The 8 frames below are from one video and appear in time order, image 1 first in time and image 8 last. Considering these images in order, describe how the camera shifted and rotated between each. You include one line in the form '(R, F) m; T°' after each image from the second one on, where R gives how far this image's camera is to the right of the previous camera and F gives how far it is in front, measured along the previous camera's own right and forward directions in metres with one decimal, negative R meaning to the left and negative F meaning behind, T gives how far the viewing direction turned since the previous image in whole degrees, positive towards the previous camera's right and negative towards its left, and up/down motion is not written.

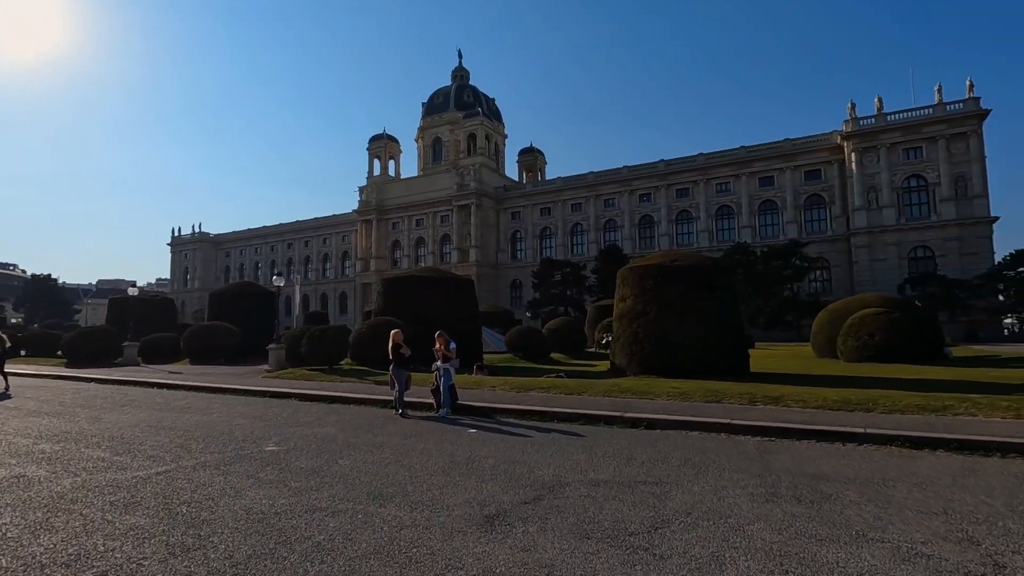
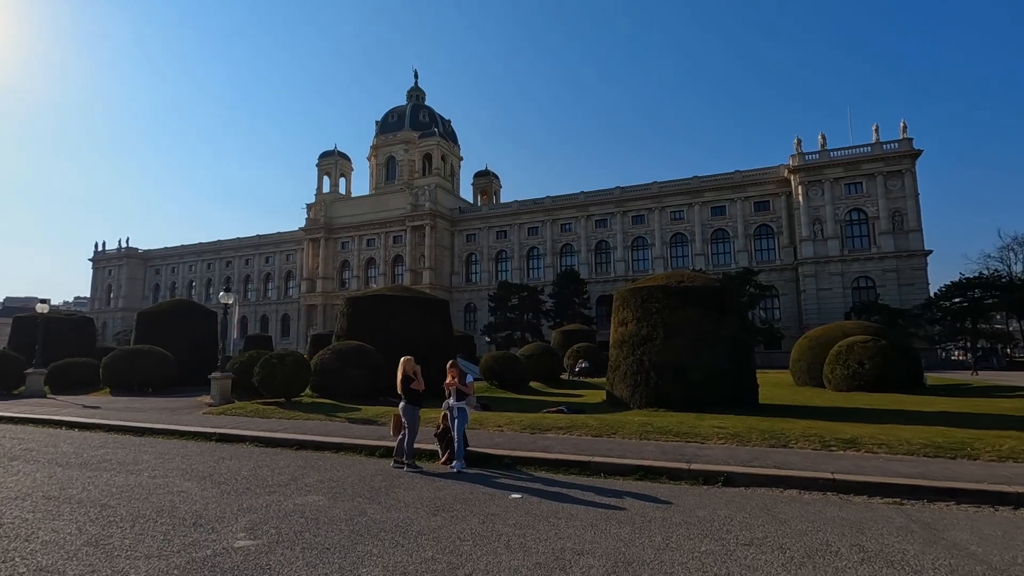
(-1.3, +2.1) m; +6°
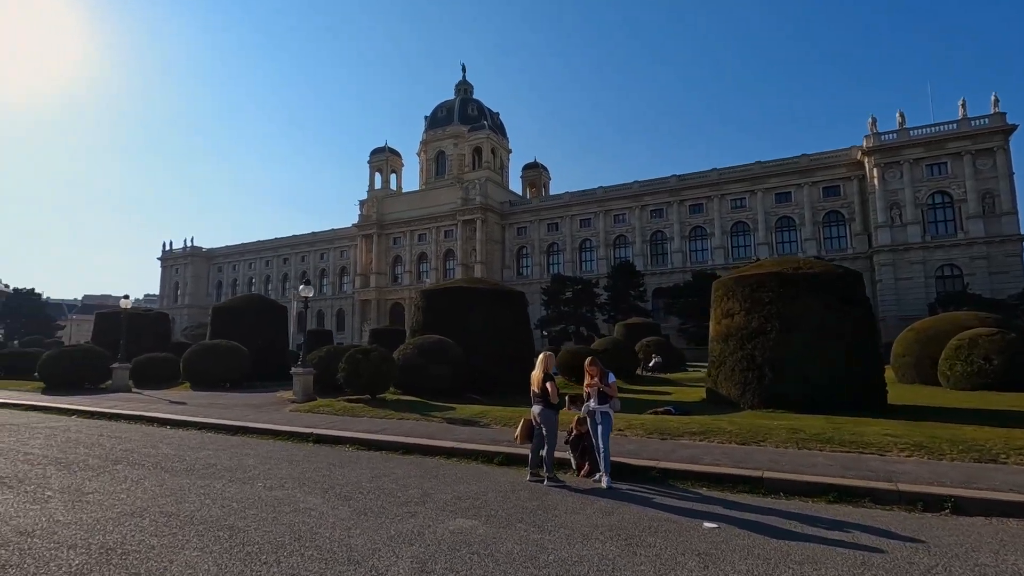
(-1.4, +1.1) m; -5°
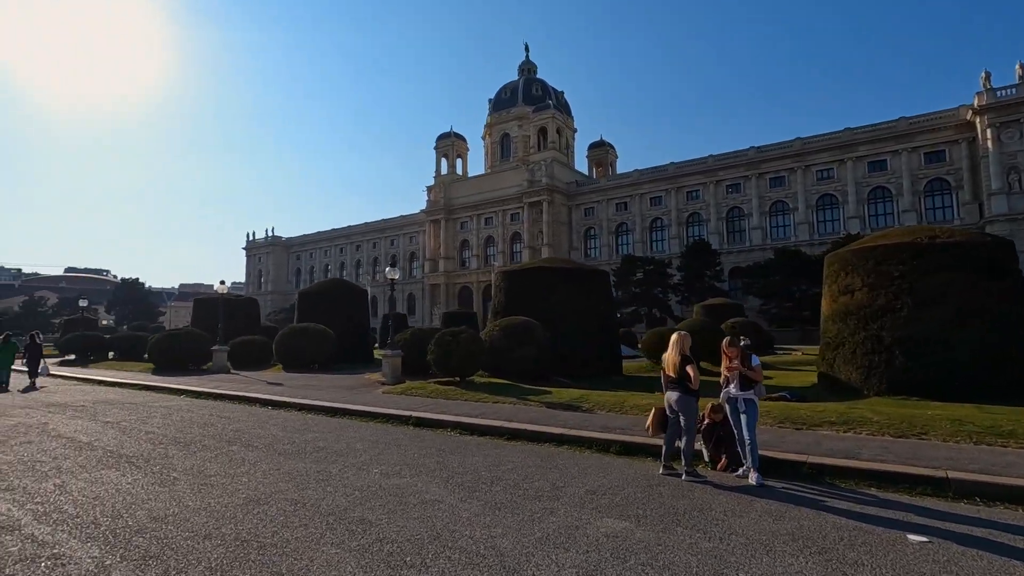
(-0.7, +0.6) m; -7°
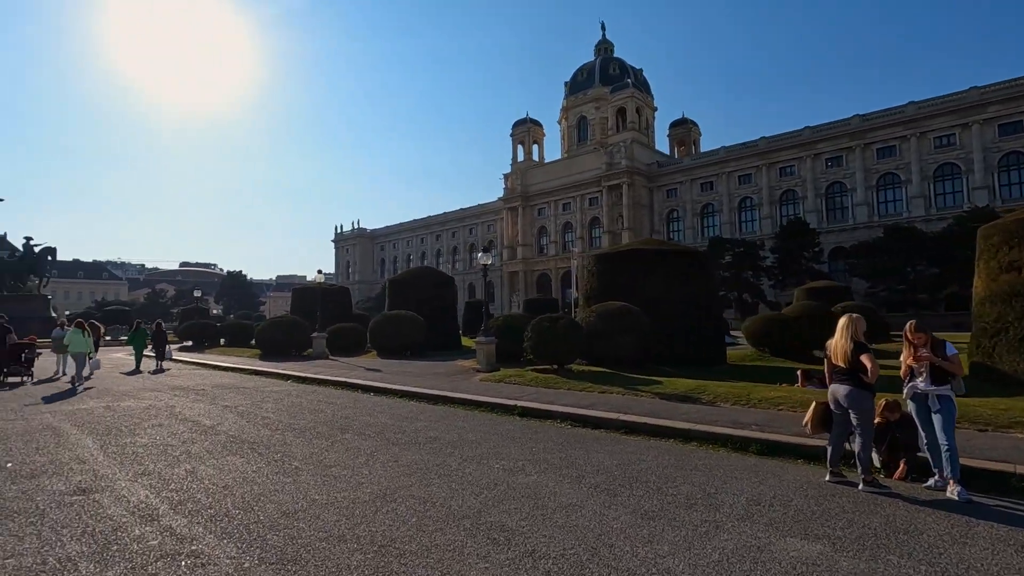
(-0.6, +0.6) m; -8°
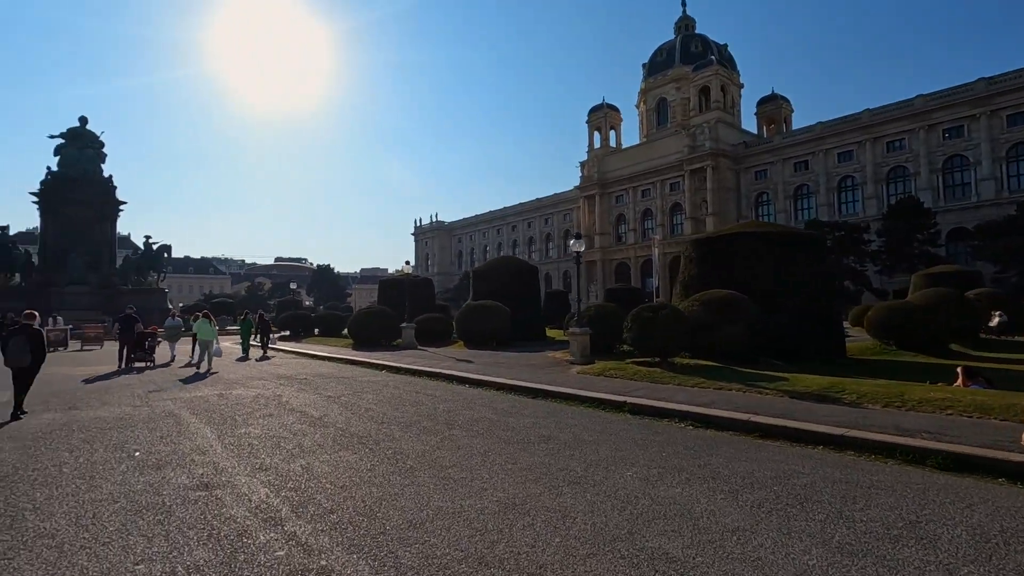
(-0.6, +0.6) m; -8°
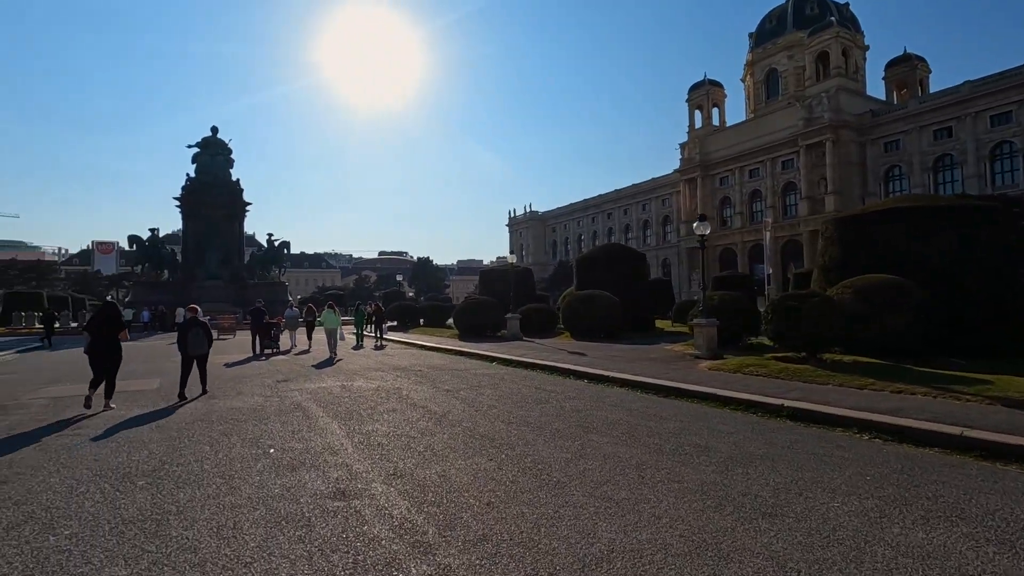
(-0.6, +0.7) m; -10°
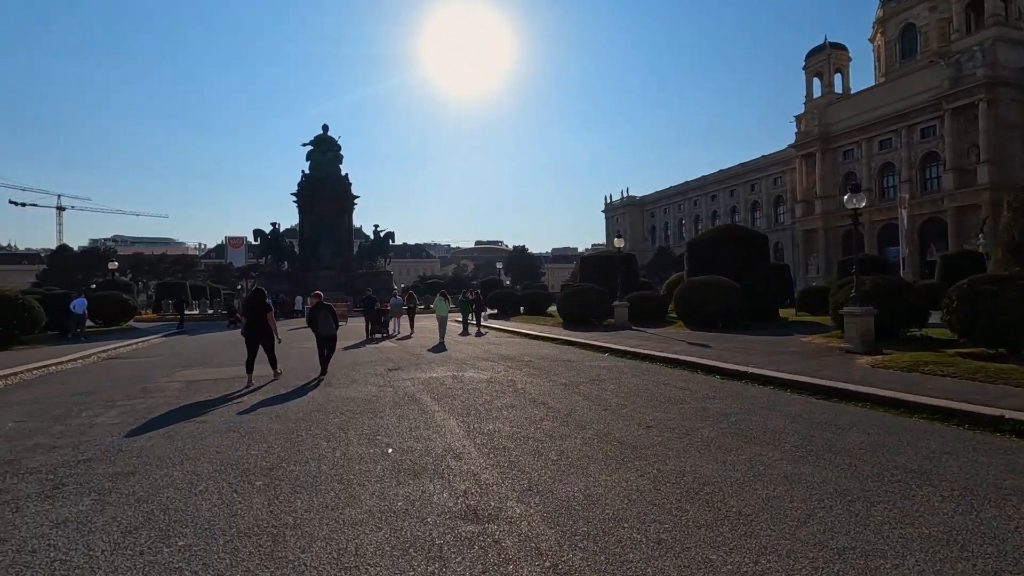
(-0.5, +0.8) m; -10°
